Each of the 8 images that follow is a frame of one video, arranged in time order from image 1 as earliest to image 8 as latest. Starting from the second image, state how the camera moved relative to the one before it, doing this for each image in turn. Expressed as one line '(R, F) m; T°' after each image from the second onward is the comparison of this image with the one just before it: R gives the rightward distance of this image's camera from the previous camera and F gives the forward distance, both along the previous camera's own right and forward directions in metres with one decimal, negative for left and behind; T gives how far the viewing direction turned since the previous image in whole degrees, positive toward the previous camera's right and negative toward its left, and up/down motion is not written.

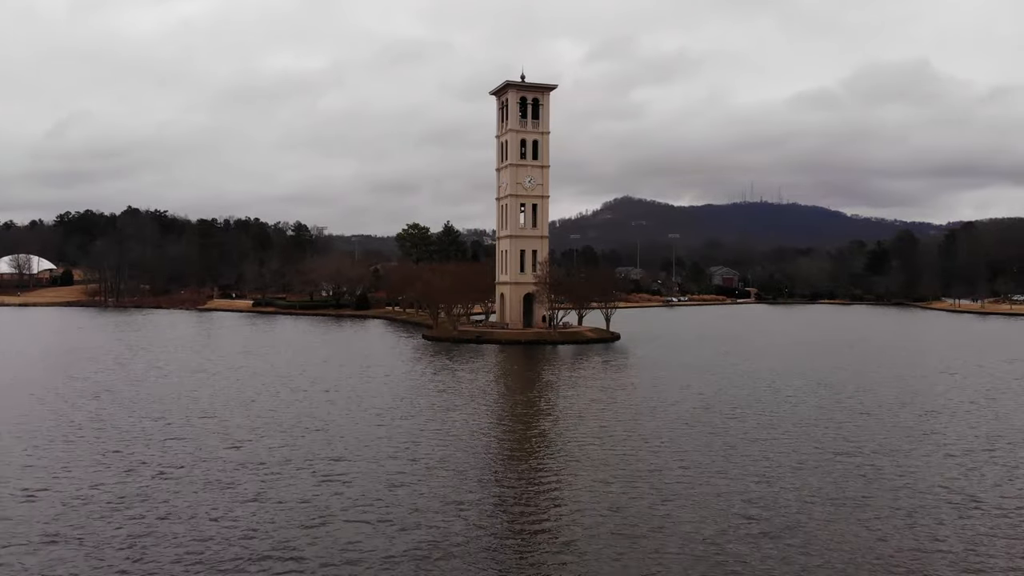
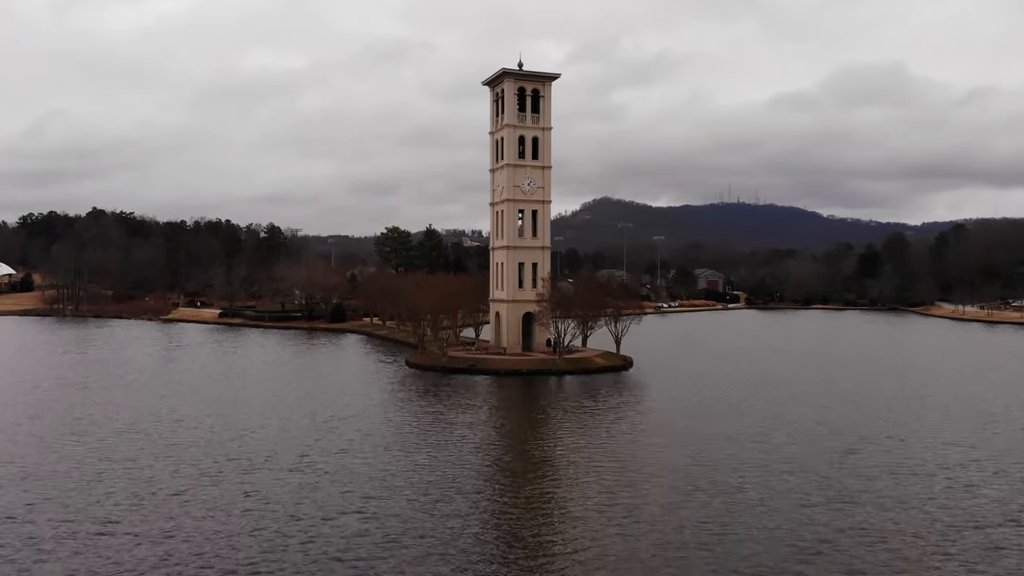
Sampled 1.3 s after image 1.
(-1.1, +7.2) m; +1°
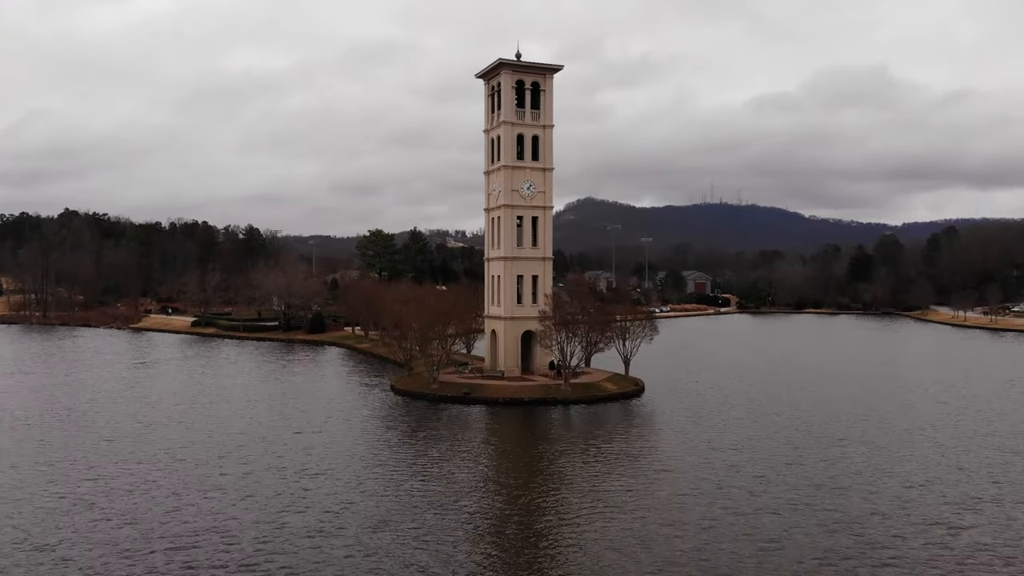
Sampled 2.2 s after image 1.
(-0.8, +5.1) m; +1°
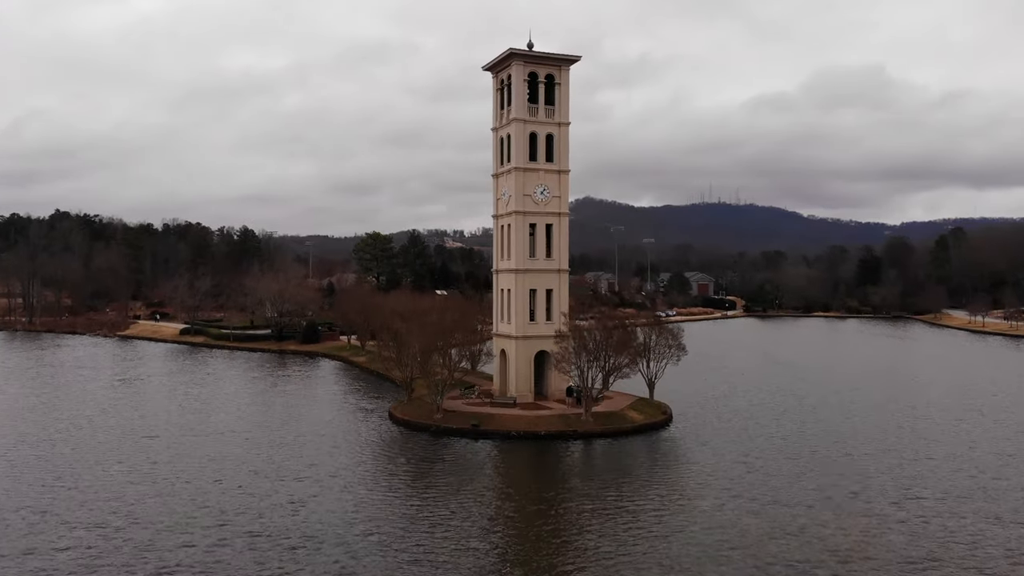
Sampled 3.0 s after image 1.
(-0.7, +4.5) m; 0°
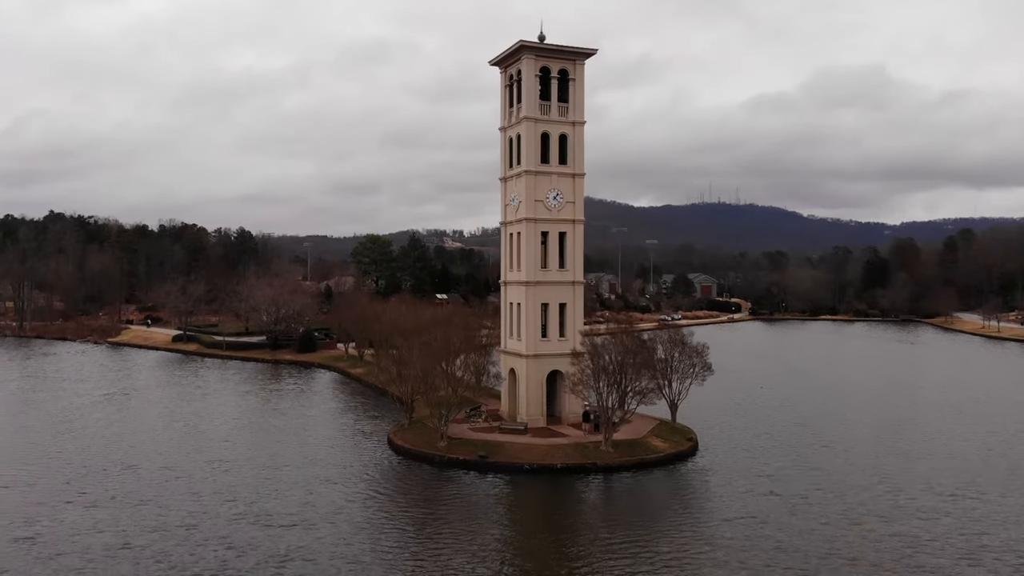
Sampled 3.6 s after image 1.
(-0.5, +3.3) m; 0°
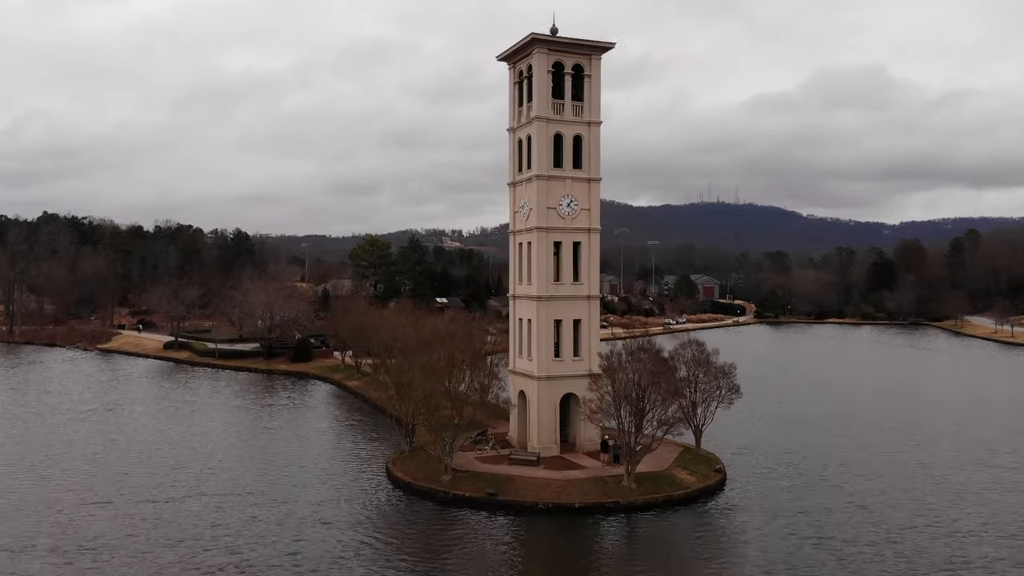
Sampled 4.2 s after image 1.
(-0.4, +3.1) m; 0°
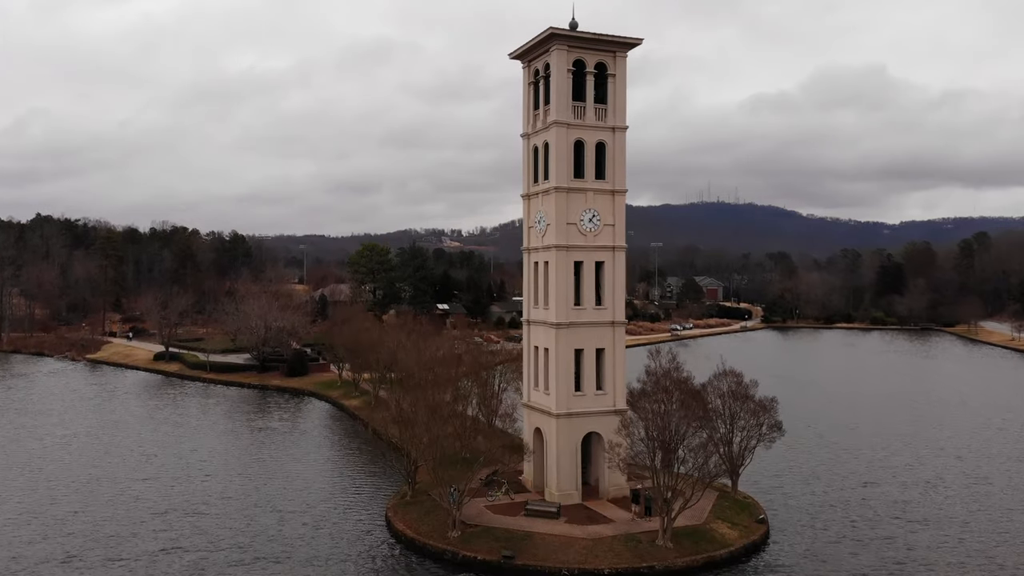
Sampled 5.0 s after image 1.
(-0.6, +3.7) m; 0°
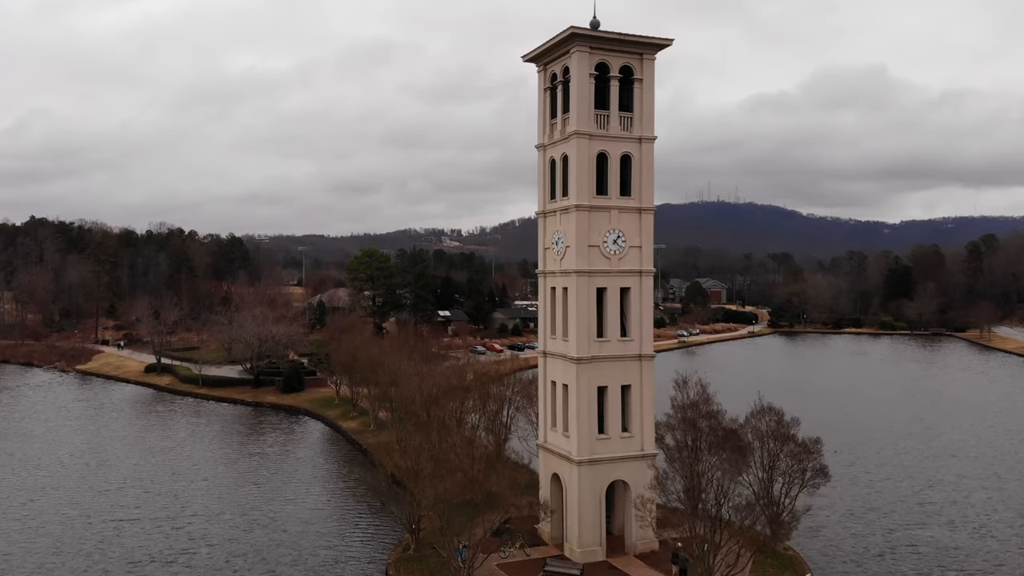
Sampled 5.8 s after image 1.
(-0.5, +3.2) m; 0°
